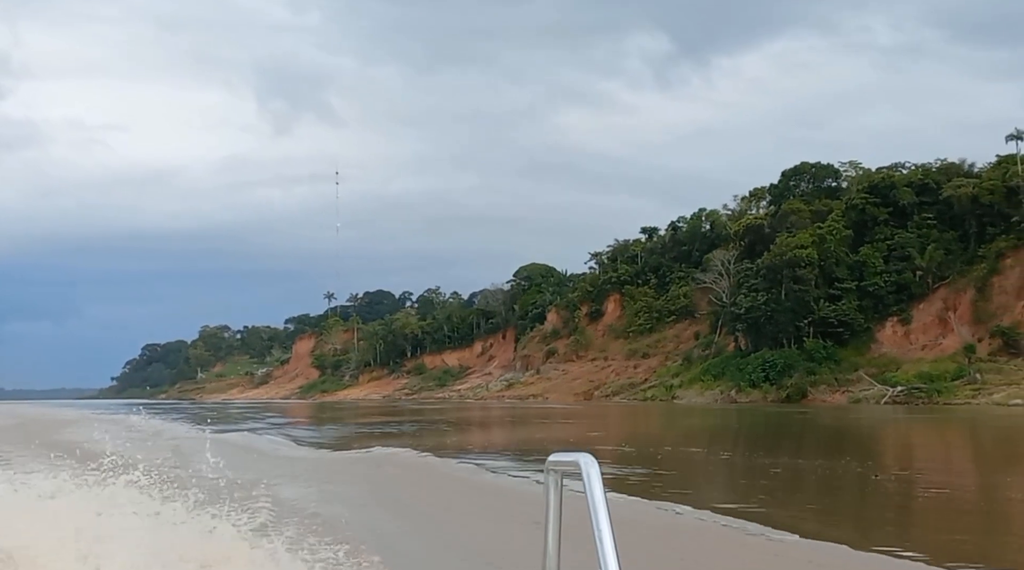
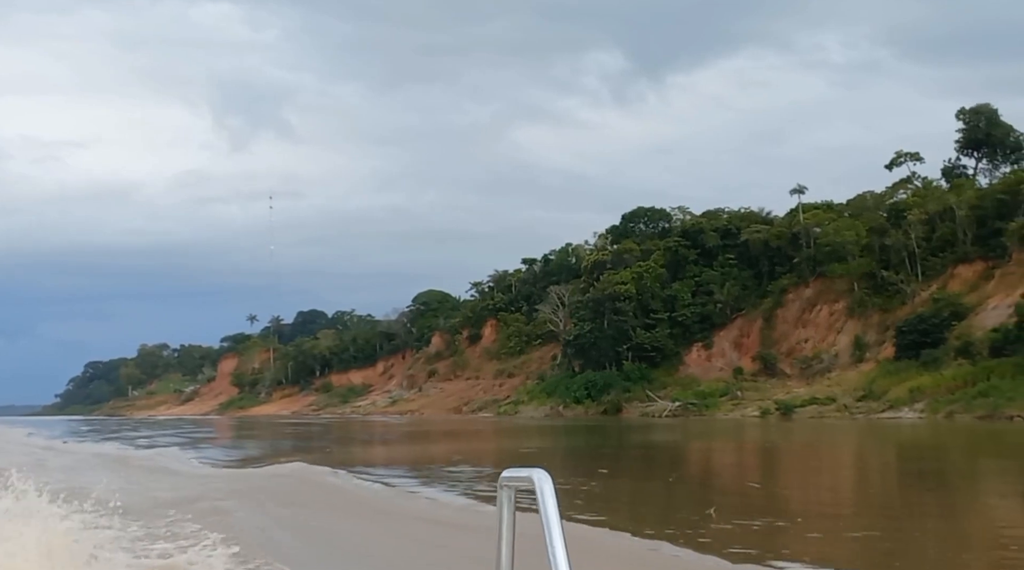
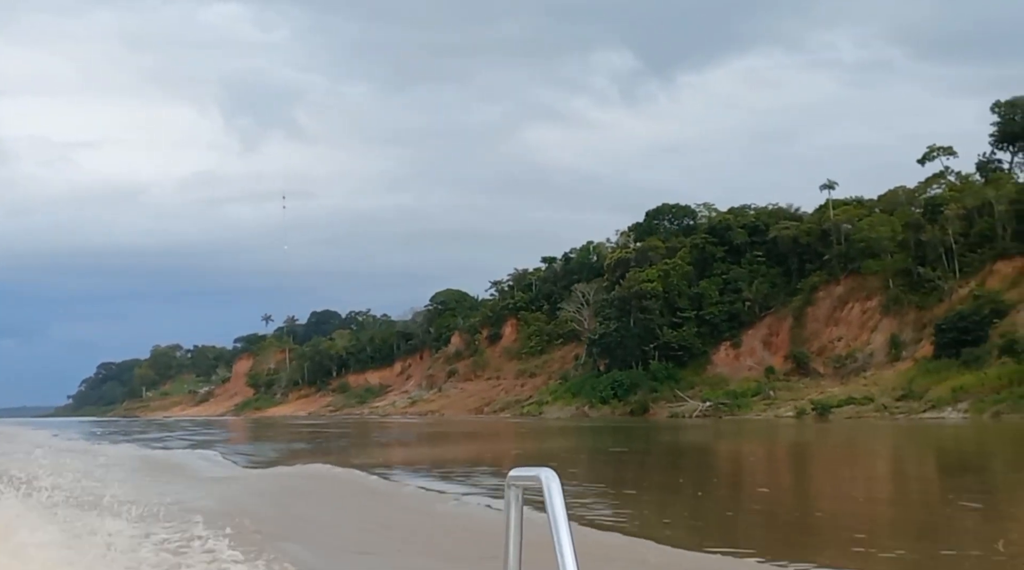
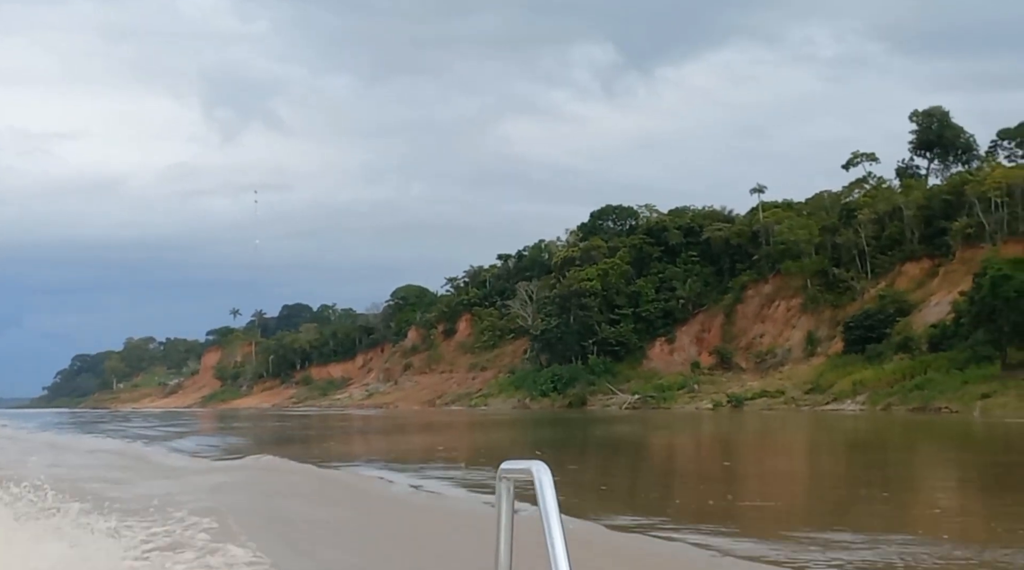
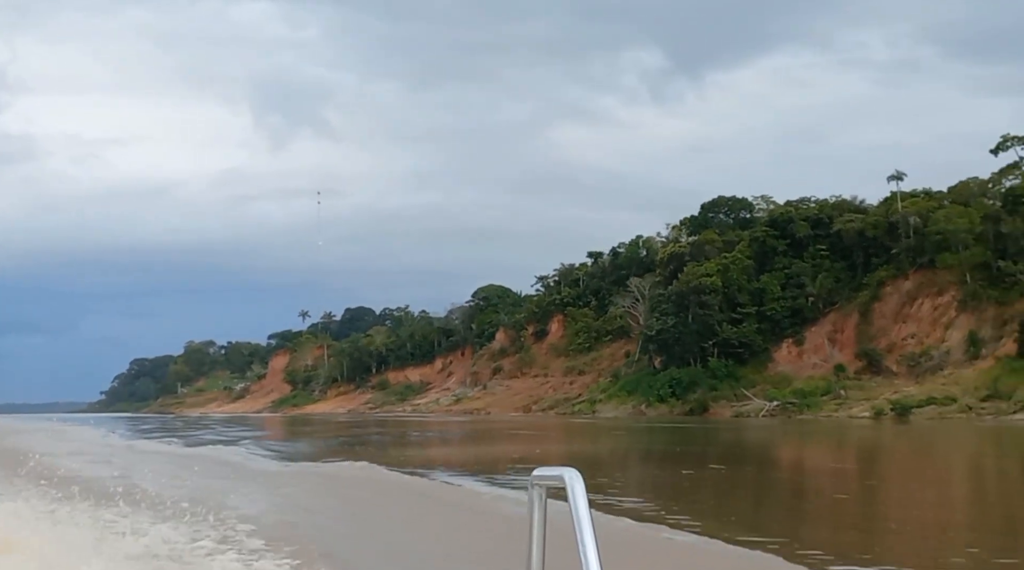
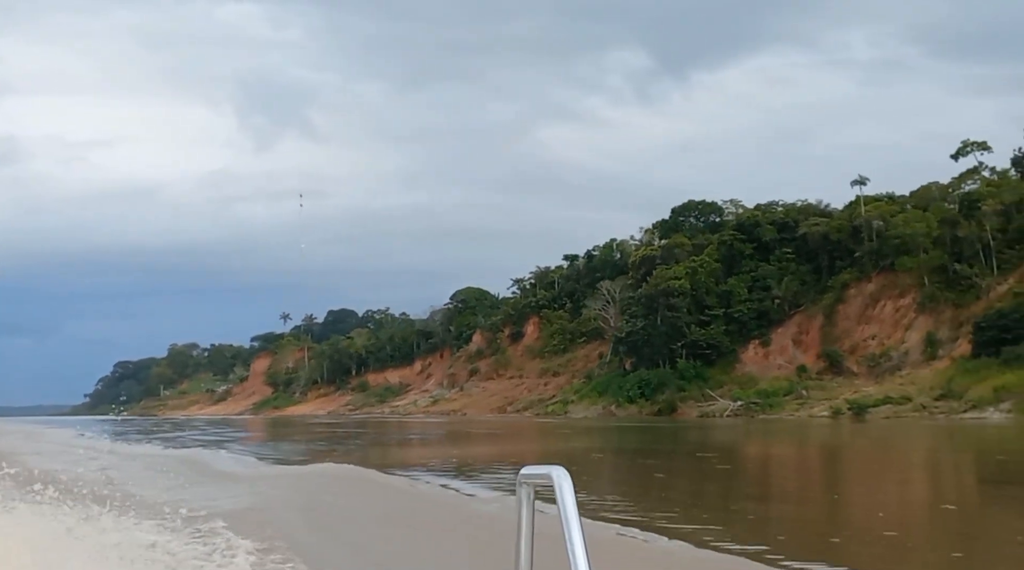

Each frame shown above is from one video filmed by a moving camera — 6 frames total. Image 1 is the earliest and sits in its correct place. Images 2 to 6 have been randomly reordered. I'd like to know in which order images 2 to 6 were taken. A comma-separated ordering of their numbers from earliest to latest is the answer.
5, 6, 3, 2, 4
